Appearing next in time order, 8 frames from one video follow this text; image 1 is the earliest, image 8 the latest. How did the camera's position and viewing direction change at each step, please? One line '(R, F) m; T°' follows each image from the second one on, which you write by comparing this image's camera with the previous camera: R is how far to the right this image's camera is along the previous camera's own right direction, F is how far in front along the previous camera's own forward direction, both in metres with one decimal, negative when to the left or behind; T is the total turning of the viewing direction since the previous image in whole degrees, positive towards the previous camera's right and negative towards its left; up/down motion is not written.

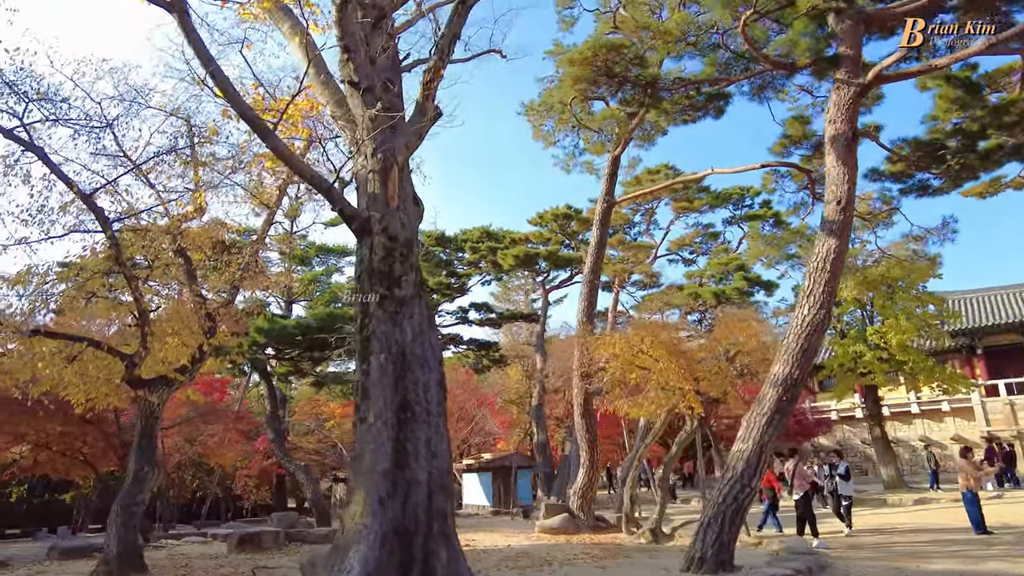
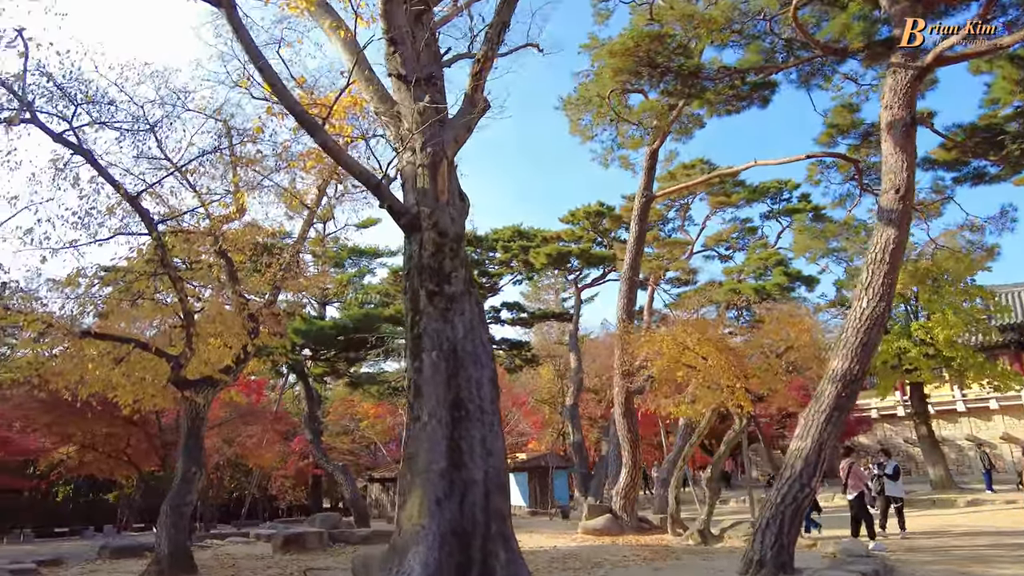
(-0.2, +0.1) m; -2°
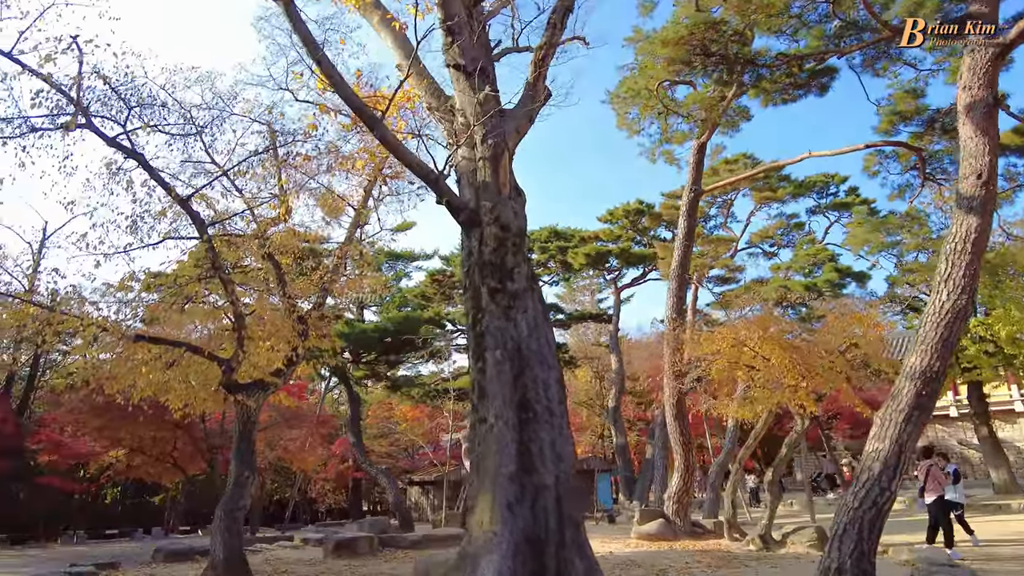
(-0.3, +0.2) m; -3°
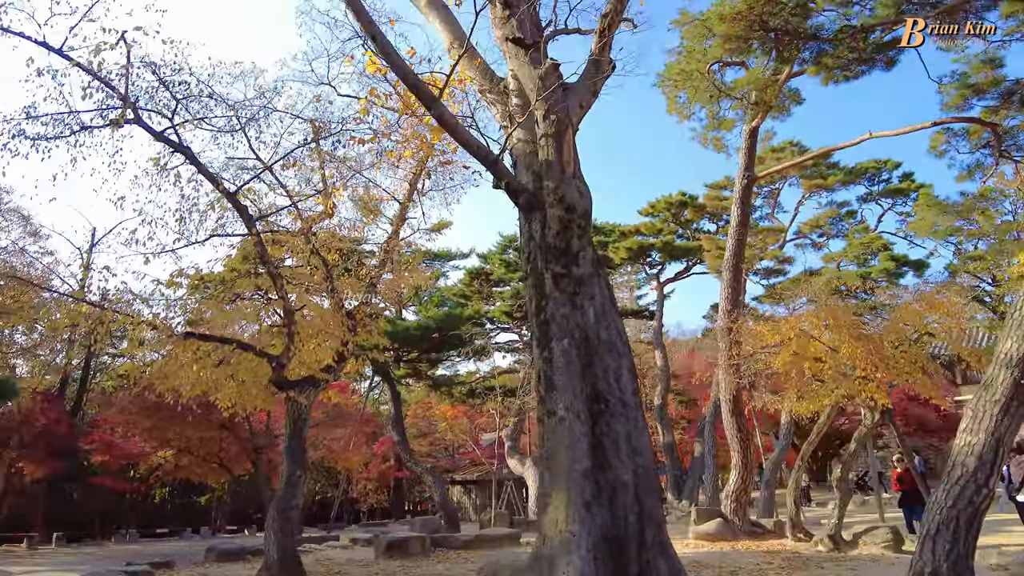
(-0.2, +0.3) m; -3°
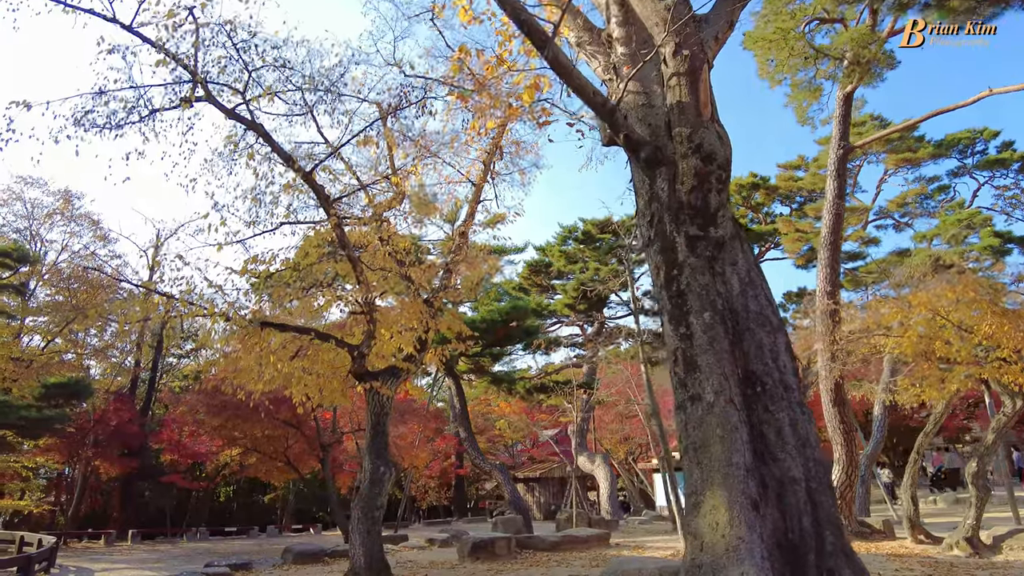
(-0.5, +0.6) m; -4°
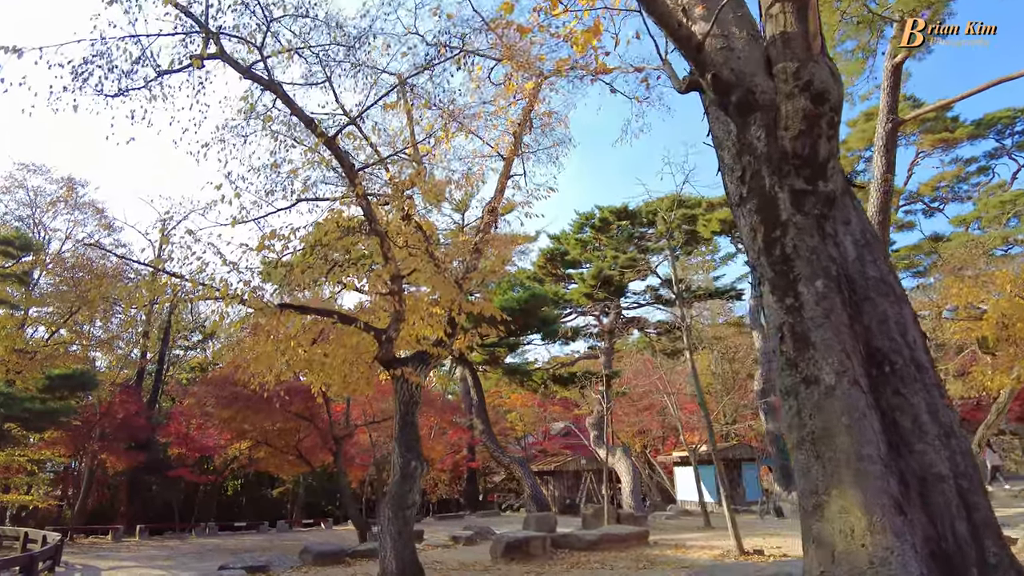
(-0.4, +0.6) m; 0°
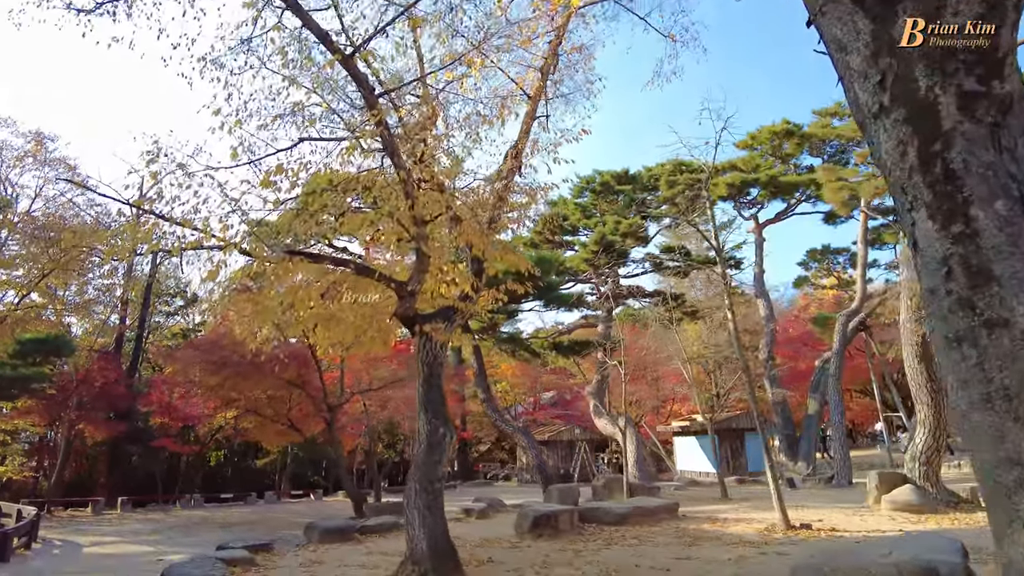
(-0.5, +0.7) m; +2°
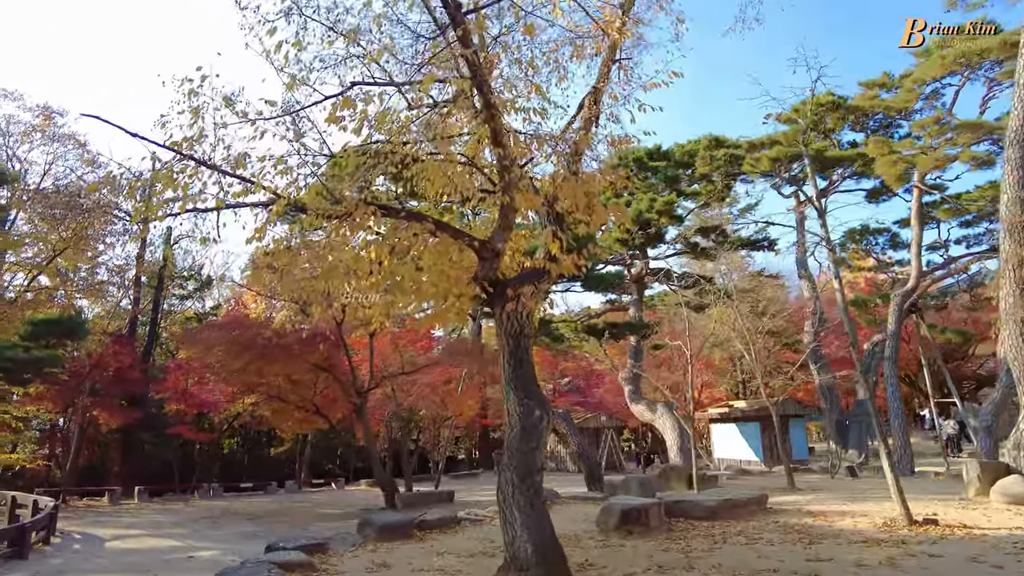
(-0.8, +0.9) m; 0°
